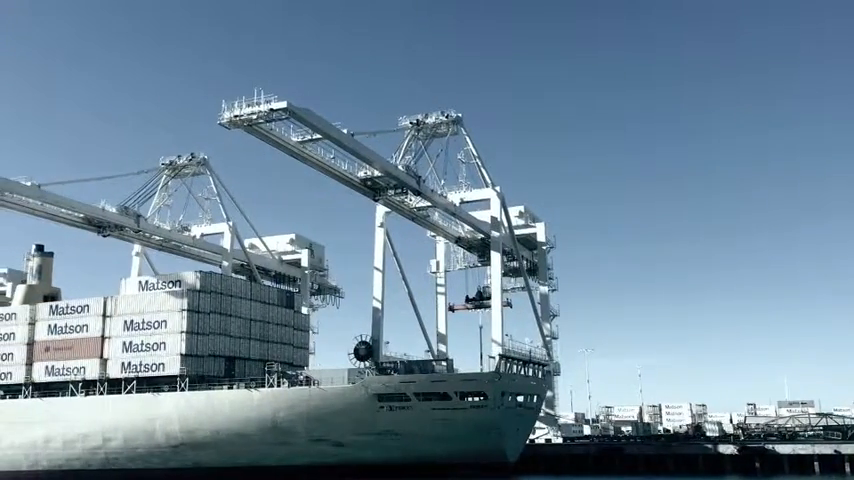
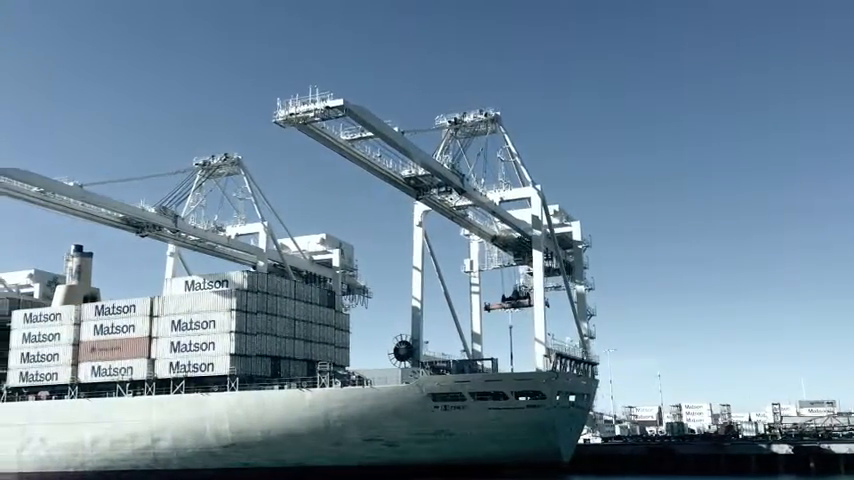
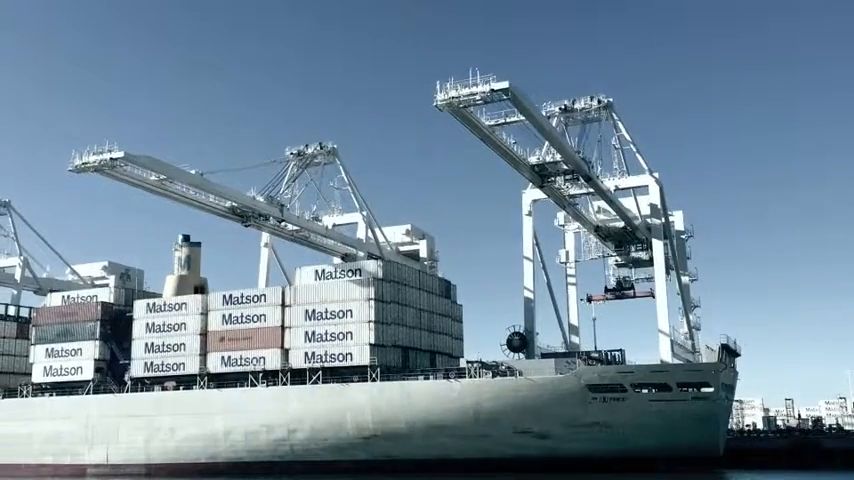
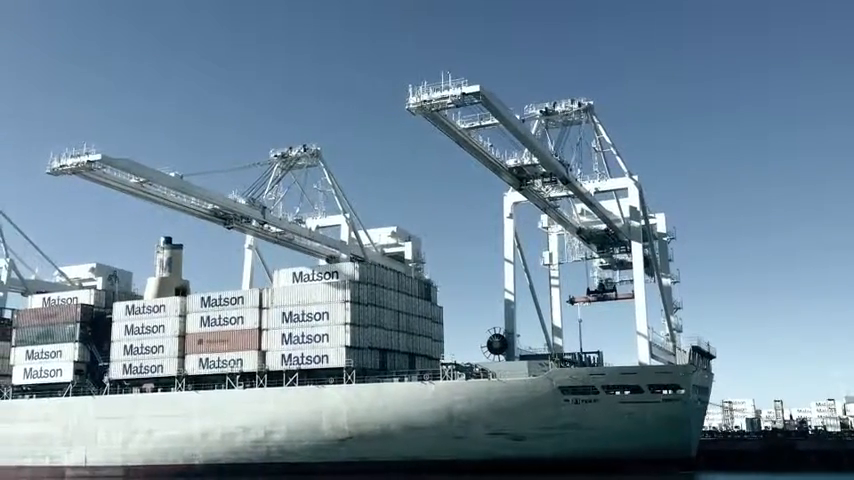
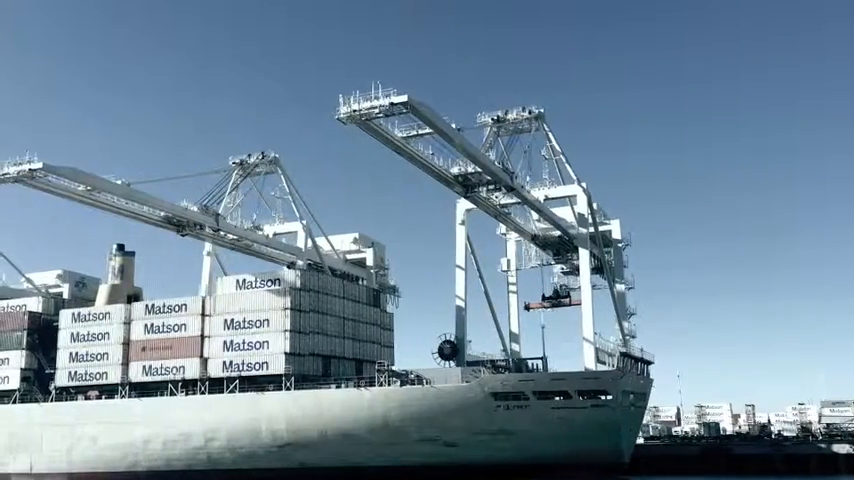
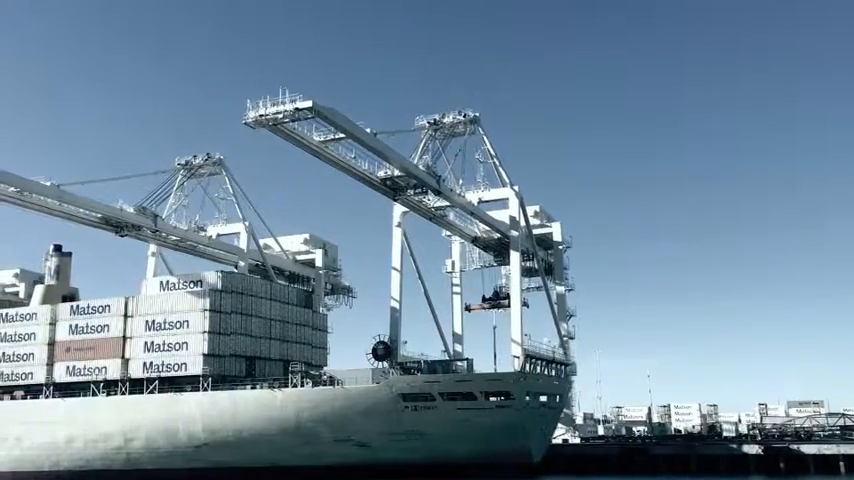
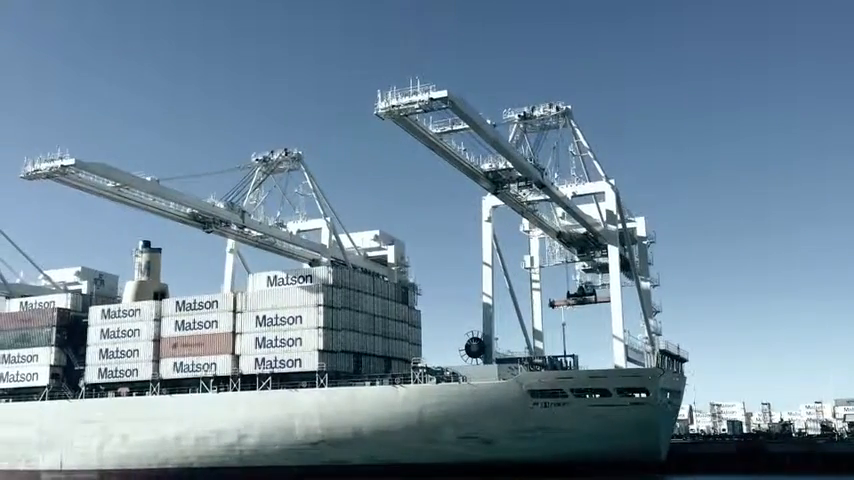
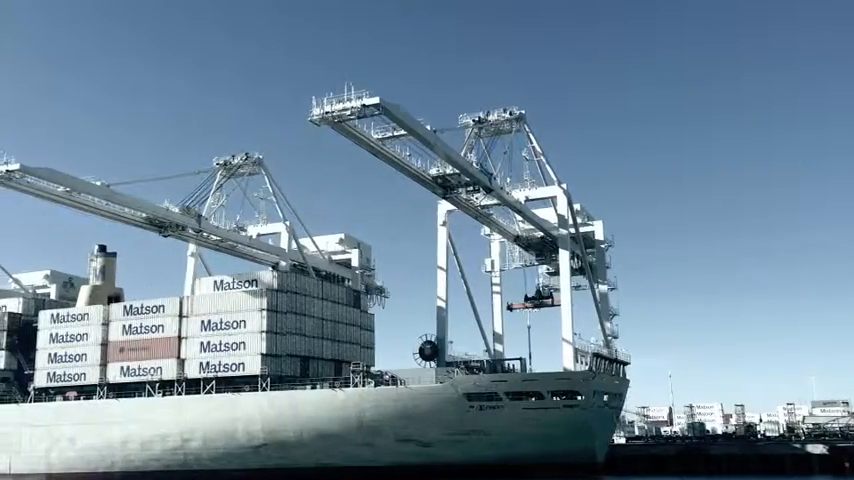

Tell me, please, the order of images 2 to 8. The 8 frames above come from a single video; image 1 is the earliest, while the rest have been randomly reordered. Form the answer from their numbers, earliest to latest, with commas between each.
6, 2, 8, 5, 7, 4, 3
